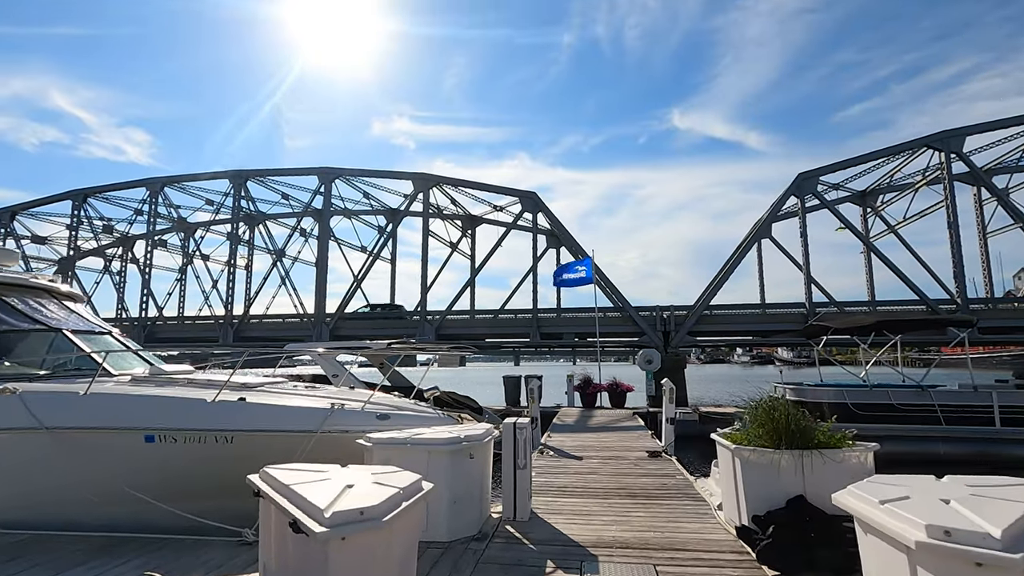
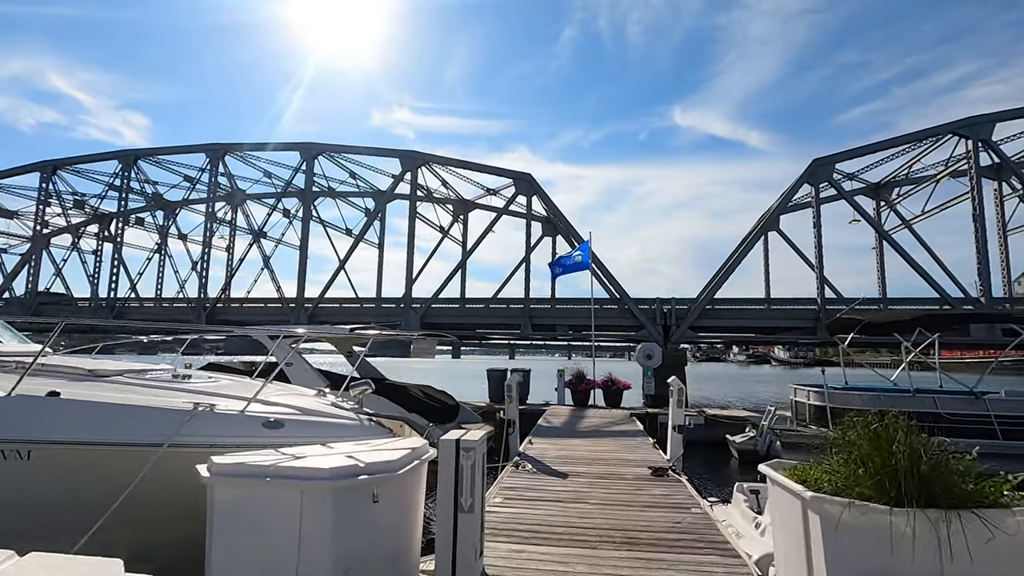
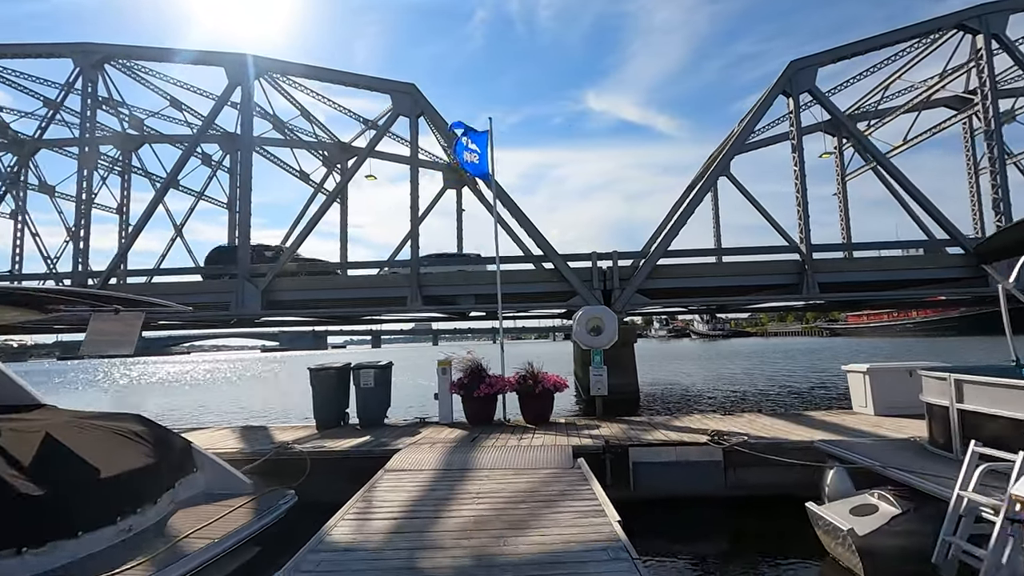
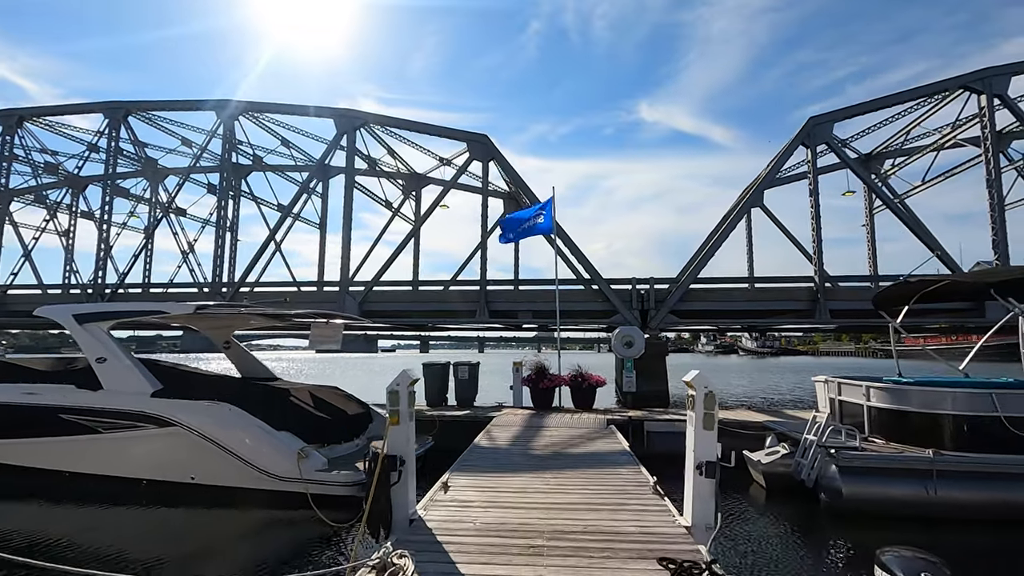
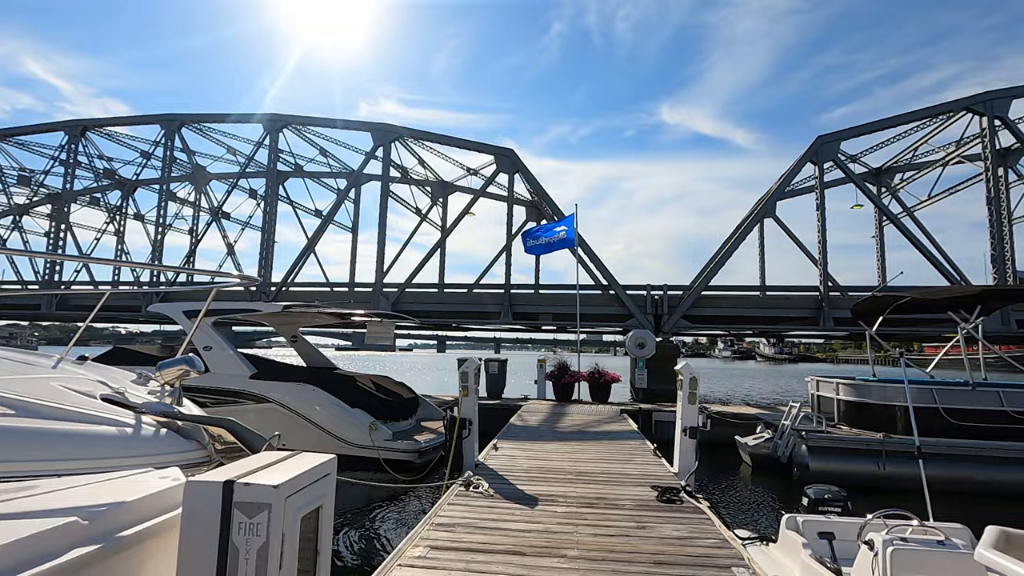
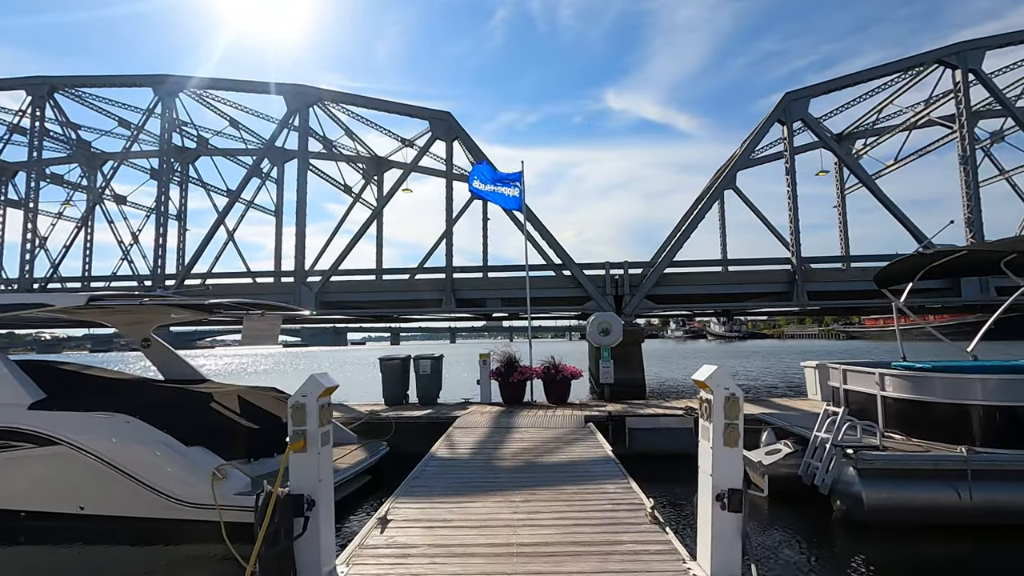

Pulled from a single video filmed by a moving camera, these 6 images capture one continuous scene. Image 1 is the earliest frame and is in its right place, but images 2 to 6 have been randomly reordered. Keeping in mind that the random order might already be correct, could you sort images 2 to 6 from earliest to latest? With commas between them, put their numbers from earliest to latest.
2, 5, 4, 6, 3
